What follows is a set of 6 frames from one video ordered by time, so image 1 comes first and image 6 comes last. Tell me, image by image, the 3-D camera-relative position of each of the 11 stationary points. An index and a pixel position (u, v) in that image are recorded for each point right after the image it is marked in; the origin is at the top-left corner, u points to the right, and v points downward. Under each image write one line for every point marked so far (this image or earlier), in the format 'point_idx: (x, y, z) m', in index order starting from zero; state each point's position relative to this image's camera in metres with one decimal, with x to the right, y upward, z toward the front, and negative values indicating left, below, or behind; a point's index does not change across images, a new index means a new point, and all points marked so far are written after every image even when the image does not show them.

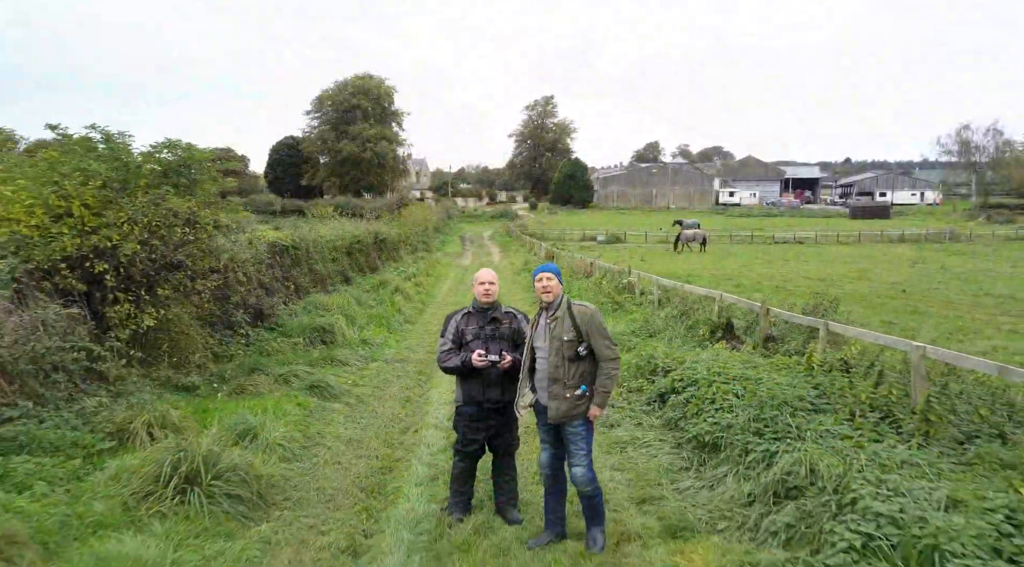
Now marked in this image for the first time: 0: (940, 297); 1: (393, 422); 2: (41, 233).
0: (+9.5, -0.3, +15.4) m
1: (-0.9, -1.0, +5.0) m
2: (-3.4, +0.4, +5.0) m
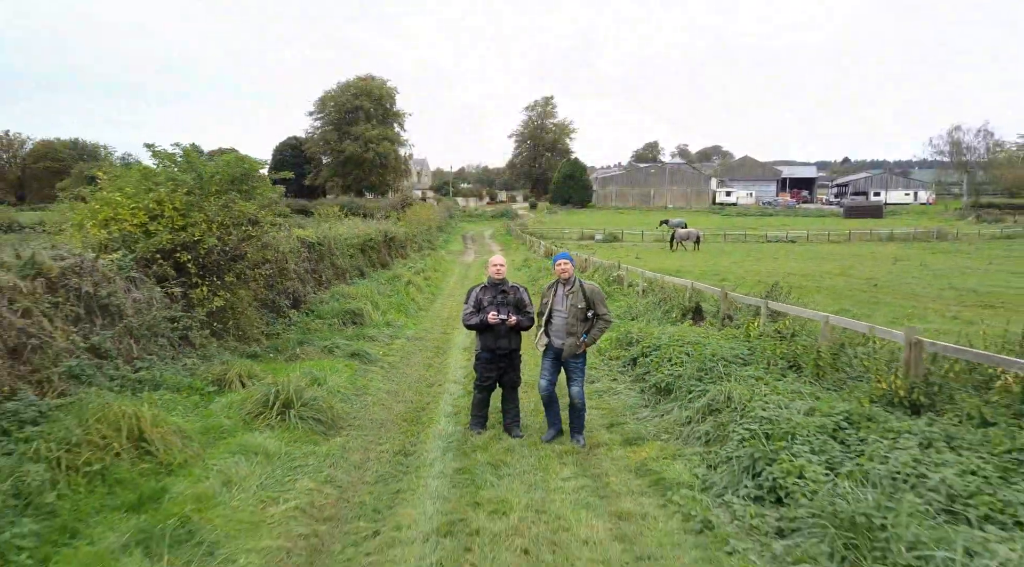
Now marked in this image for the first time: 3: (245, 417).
0: (+9.5, -0.2, +16.7) m
1: (-0.8, -0.9, +6.3) m
2: (-3.3, +0.5, +6.3) m
3: (-1.7, -0.9, +4.6) m
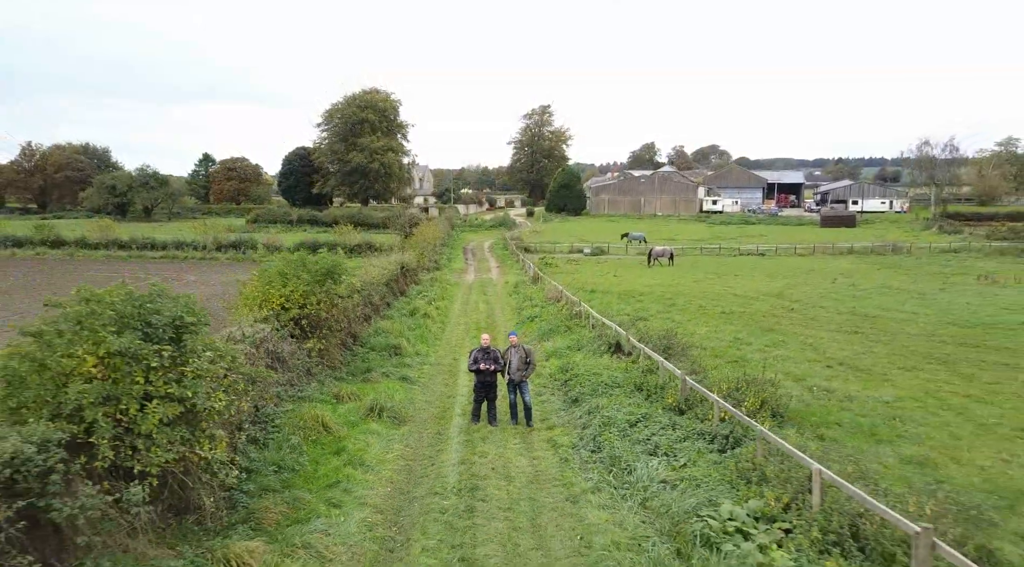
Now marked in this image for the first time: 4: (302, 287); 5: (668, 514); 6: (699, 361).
0: (+9.3, -1.0, +21.3) m
1: (-1.1, -1.7, +11.0) m
2: (-3.6, -0.4, +10.9) m
3: (-2.0, -1.8, +9.2) m
4: (-3.5, -0.1, +11.4) m
5: (+1.4, -2.0, +6.0) m
6: (+3.3, -1.3, +12.2) m
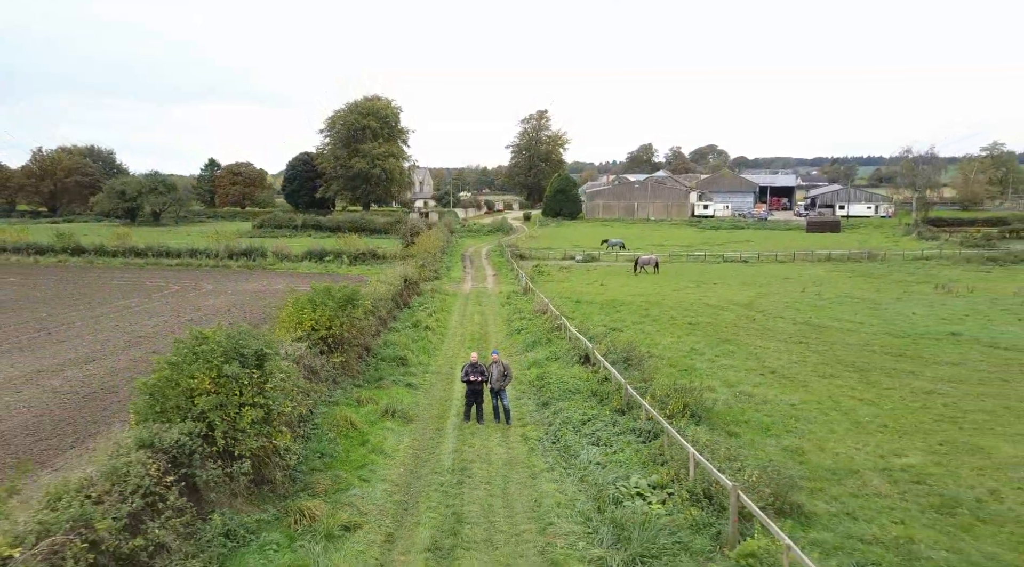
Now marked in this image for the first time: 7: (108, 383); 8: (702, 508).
0: (+9.0, -1.4, +24.0) m
1: (-1.4, -2.3, +13.7) m
2: (-3.9, -0.9, +13.6) m
3: (-2.3, -2.3, +11.9) m
4: (-3.7, -0.7, +14.1) m
5: (+1.1, -2.5, +8.7) m
6: (+3.0, -1.8, +14.9) m
7: (-8.7, -2.1, +15.0) m
8: (+2.1, -2.5, +7.7) m
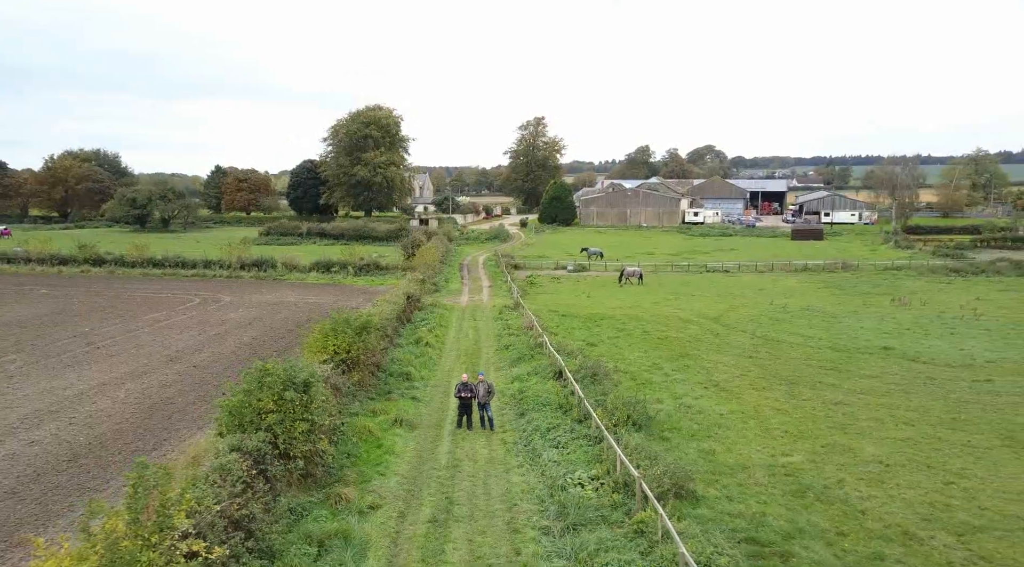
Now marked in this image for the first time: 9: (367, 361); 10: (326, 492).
0: (+8.6, -2.2, +27.2) m
1: (-1.8, -3.0, +16.9) m
2: (-4.3, -1.7, +16.8) m
3: (-2.7, -3.1, +15.1) m
4: (-4.1, -1.4, +17.3) m
5: (+0.7, -3.3, +11.9) m
6: (+2.6, -2.6, +18.1) m
7: (-9.1, -2.9, +18.2) m
8: (+1.7, -3.3, +10.9) m
9: (-3.8, -2.1, +18.1) m
10: (-3.0, -3.4, +11.4) m
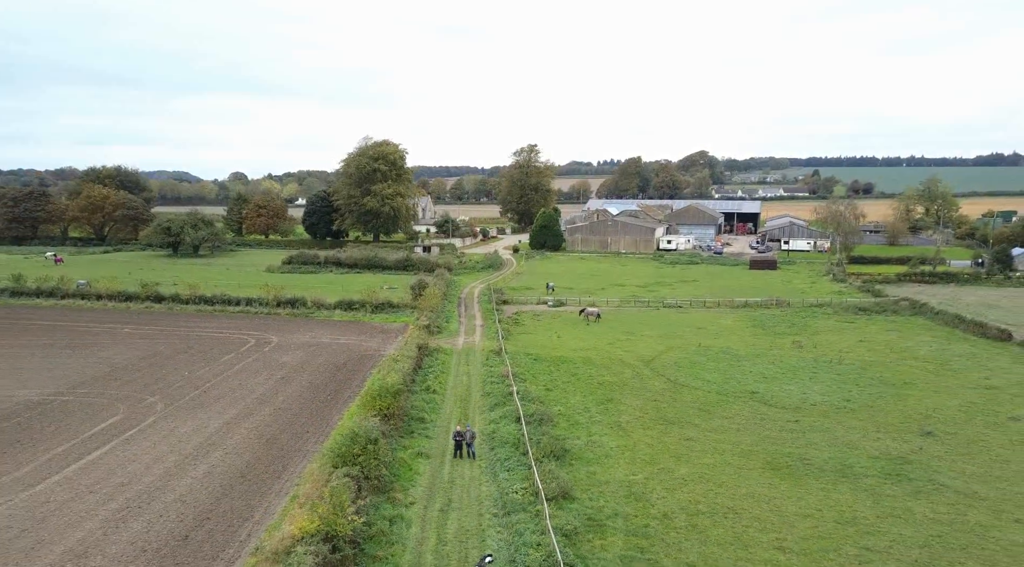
0: (+7.6, -5.5, +38.1) m
1: (-2.8, -6.4, +27.8) m
2: (-5.3, -5.0, +27.7) m
3: (-3.7, -6.4, +26.0) m
4: (-5.1, -4.8, +28.2) m
5: (-0.3, -6.7, +22.8) m
6: (+1.6, -6.0, +29.0) m
7: (-10.1, -6.3, +29.1) m
8: (+0.7, -6.7, +21.8) m
9: (-4.8, -5.4, +29.0) m
10: (-4.0, -6.8, +22.3) m
